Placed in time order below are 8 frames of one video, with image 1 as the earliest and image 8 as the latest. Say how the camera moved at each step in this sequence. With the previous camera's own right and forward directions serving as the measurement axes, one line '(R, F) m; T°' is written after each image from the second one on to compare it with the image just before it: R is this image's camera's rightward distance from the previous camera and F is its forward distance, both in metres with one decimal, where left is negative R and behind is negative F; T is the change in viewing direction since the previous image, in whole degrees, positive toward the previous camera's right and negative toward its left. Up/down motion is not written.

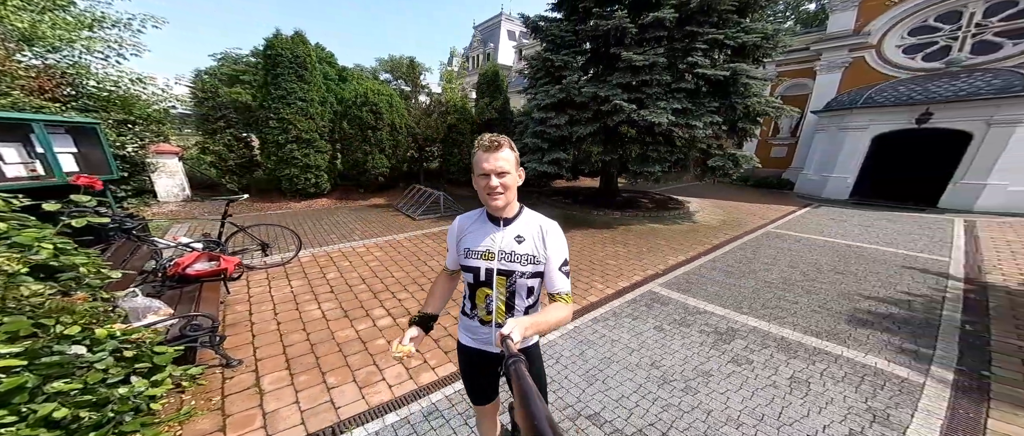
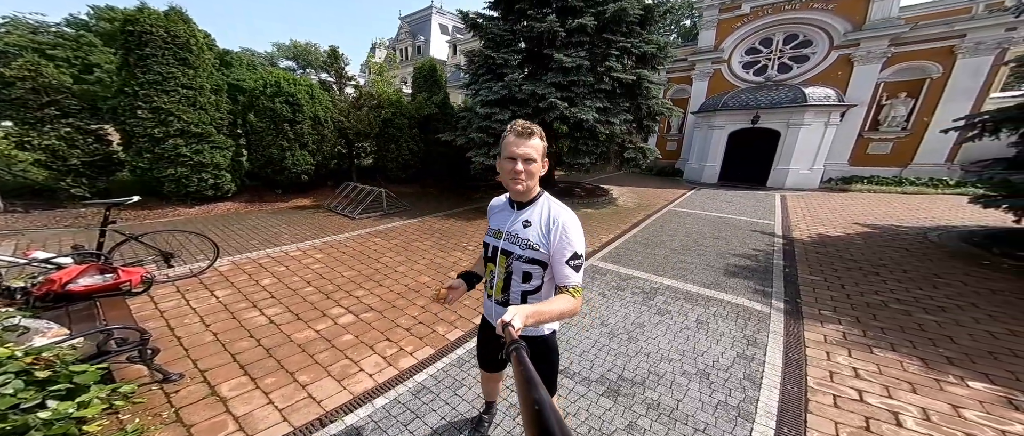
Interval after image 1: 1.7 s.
(-0.5, -0.2) m; +14°
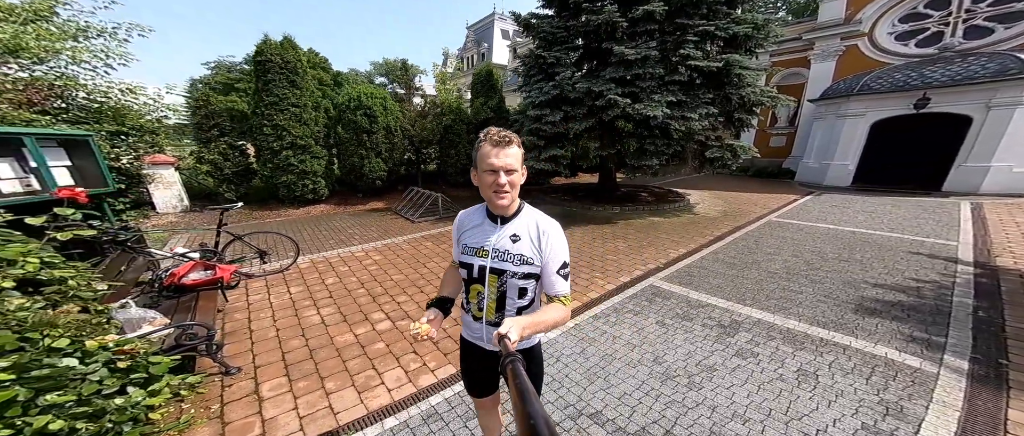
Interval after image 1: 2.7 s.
(+0.4, +0.4) m; -15°
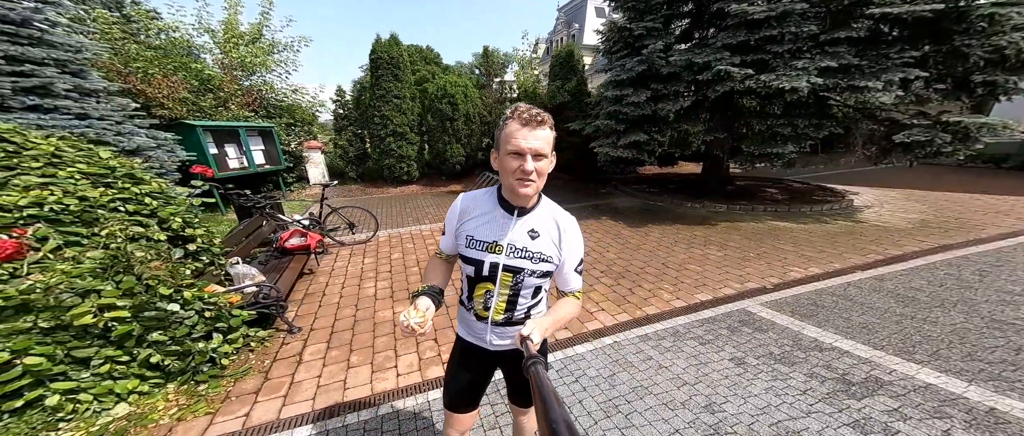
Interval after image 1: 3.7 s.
(+0.6, +0.4) m; -19°
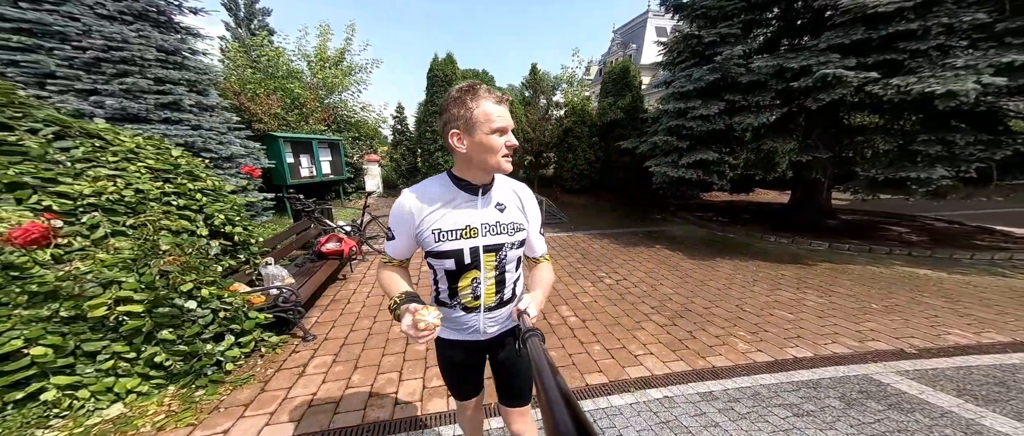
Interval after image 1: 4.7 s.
(+0.1, +0.4) m; -9°
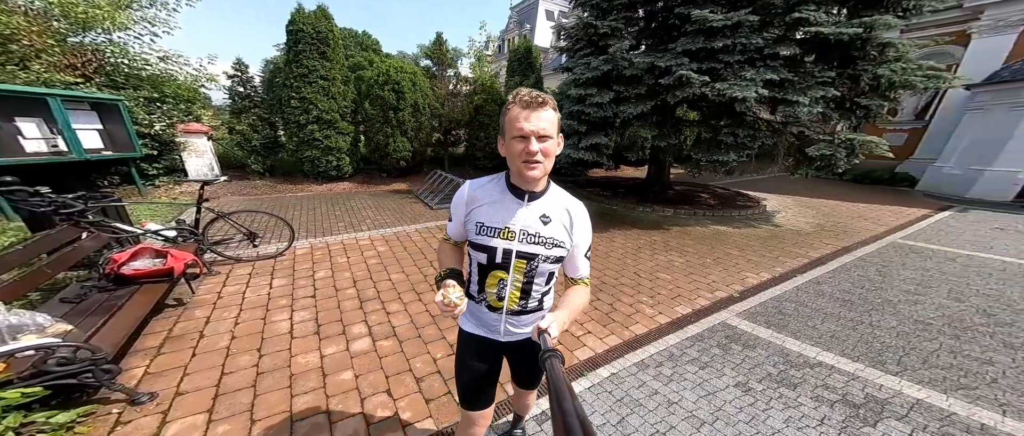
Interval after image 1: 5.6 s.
(-0.4, +0.3) m; +20°
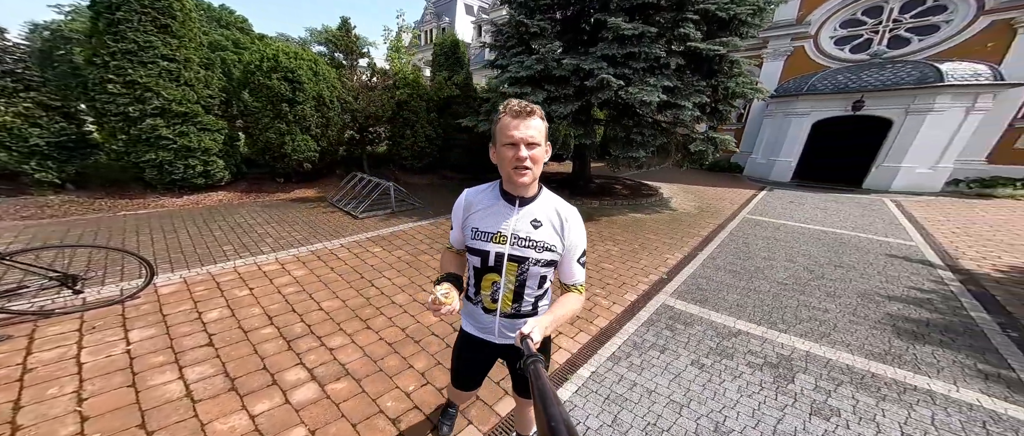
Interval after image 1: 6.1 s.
(-0.4, +0.2) m; +16°
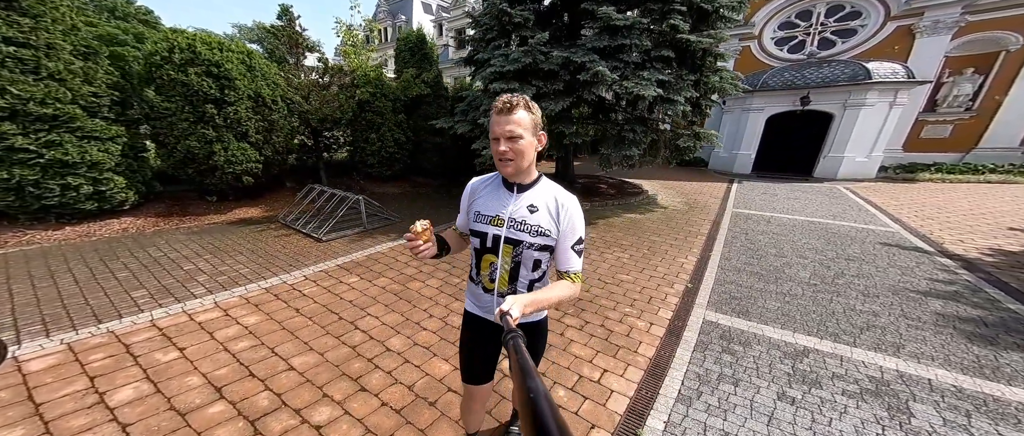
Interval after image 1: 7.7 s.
(-0.6, +0.7) m; +7°
